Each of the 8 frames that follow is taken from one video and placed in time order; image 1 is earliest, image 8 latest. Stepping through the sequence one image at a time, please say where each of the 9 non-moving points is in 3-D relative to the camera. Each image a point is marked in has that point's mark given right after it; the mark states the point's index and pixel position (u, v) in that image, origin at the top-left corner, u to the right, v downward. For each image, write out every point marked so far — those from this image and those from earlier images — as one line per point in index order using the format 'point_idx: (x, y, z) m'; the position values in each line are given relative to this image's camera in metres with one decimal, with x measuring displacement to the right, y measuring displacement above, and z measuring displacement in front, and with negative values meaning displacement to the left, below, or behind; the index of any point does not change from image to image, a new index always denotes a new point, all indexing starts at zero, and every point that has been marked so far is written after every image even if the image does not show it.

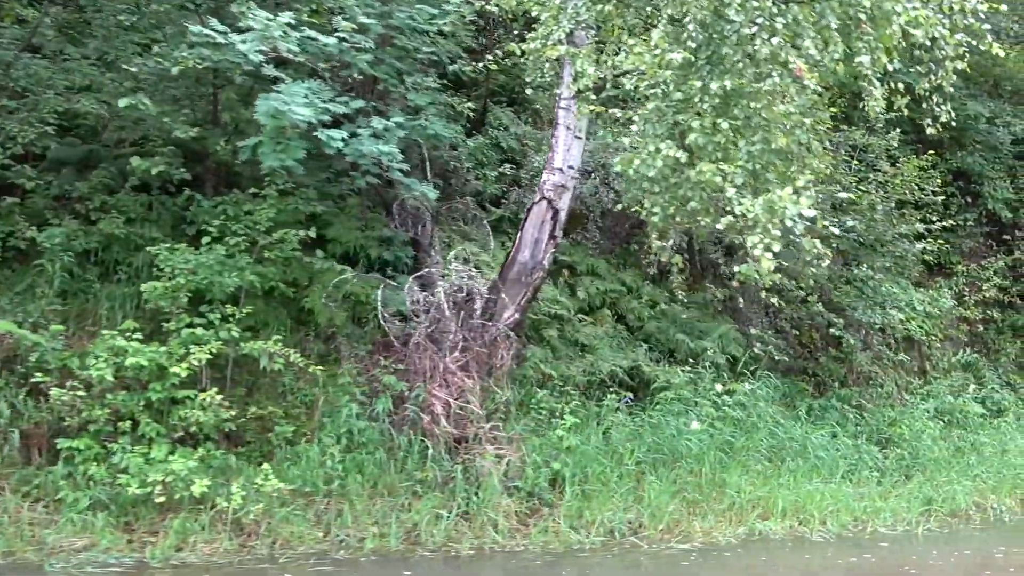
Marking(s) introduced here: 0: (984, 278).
0: (+7.2, +0.2, +11.8) m
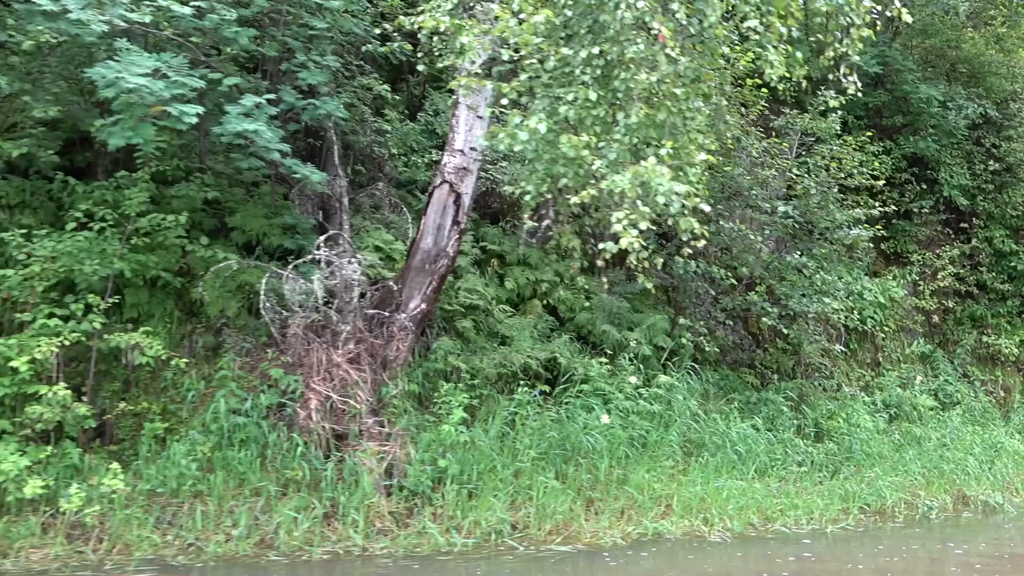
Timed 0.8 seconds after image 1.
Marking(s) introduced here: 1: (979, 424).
0: (+6.4, +0.3, +11.4) m
1: (+6.0, -1.7, +9.8) m
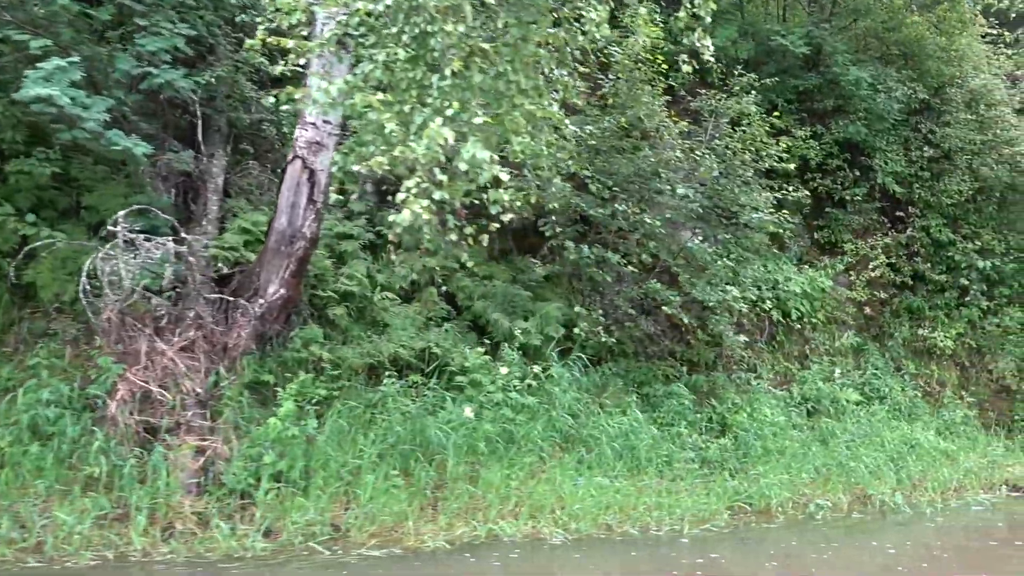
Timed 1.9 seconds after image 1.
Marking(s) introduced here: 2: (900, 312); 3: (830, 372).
0: (+5.2, +0.5, +11.0) m
1: (+4.8, -1.6, +9.4) m
2: (+5.6, -0.4, +11.1) m
3: (+4.1, -1.1, +10.0) m
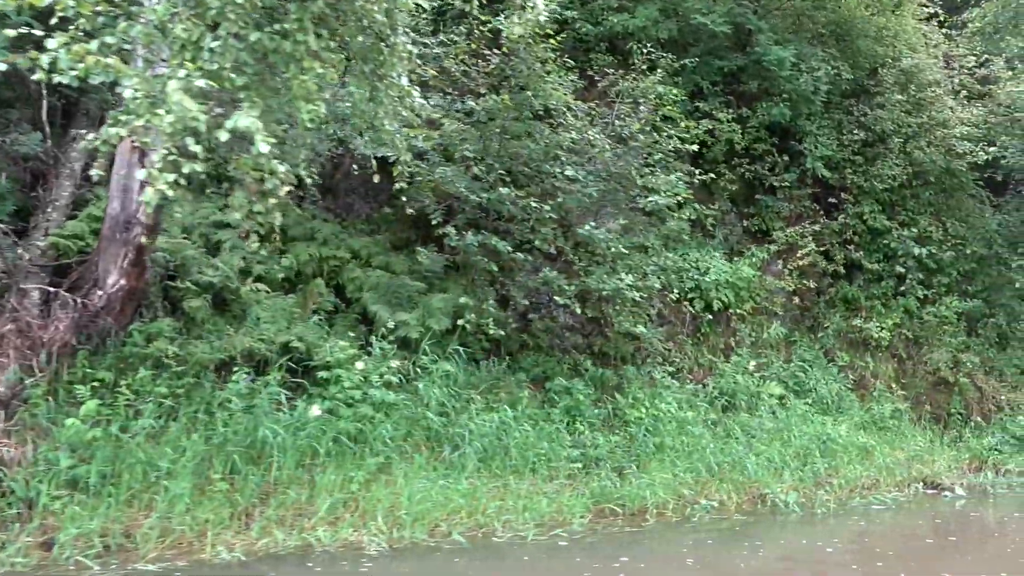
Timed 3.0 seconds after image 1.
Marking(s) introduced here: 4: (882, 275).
0: (+4.0, +0.6, +10.6) m
1: (+3.7, -1.5, +9.0) m
2: (+4.5, -0.2, +10.7) m
3: (+3.0, -1.0, +9.6) m
4: (+5.2, +0.2, +10.9) m
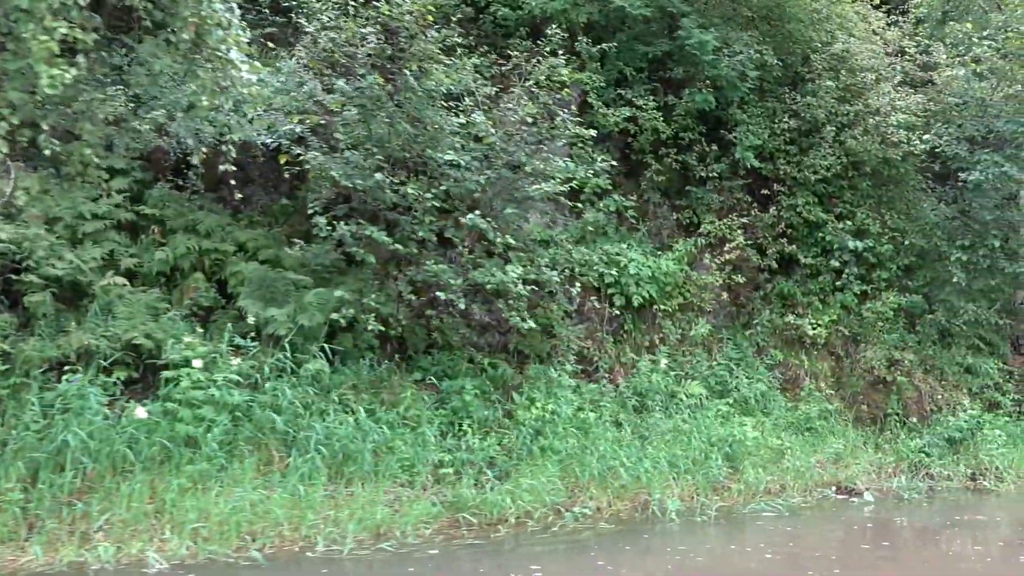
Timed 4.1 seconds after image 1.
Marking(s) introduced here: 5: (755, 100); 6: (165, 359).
0: (+3.0, +0.7, +10.2) m
1: (+2.6, -1.4, +8.6) m
2: (+3.4, -0.2, +10.3) m
3: (+1.9, -0.9, +9.1) m
4: (+4.1, +0.2, +10.4) m
5: (+3.3, +2.6, +10.4) m
6: (-2.7, -0.5, +5.9) m
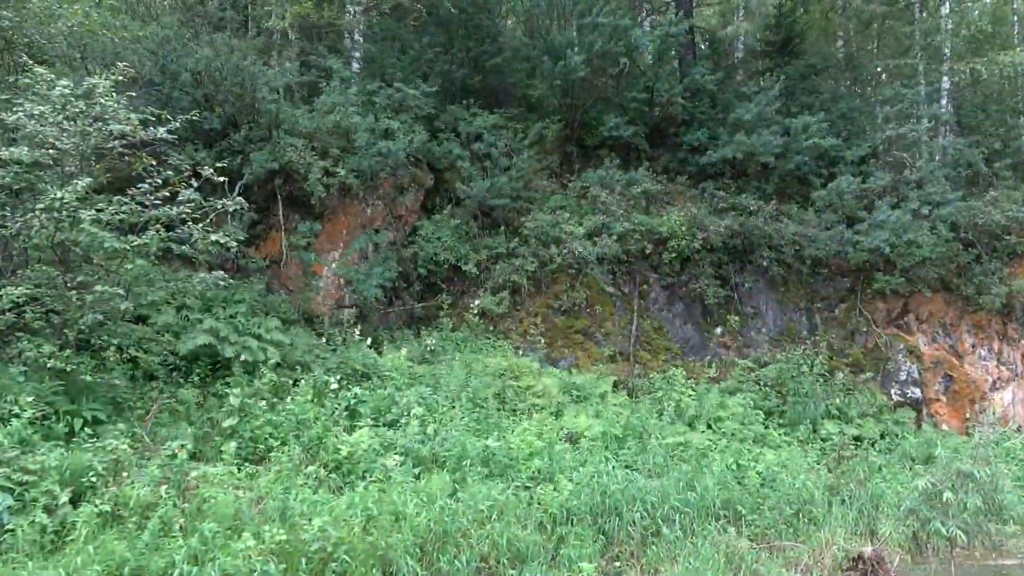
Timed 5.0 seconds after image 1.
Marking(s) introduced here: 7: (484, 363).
0: (+2.2, +0.6, +9.8) m
1: (+1.8, -1.4, +8.1) m
2: (+2.7, -0.2, +9.9) m
3: (+1.2, -0.9, +8.7) m
4: (+3.4, +0.2, +10.0) m
5: (+2.6, +2.5, +10.0) m
6: (-3.4, -0.5, +5.5) m
7: (-0.3, -0.7, +7.3) m
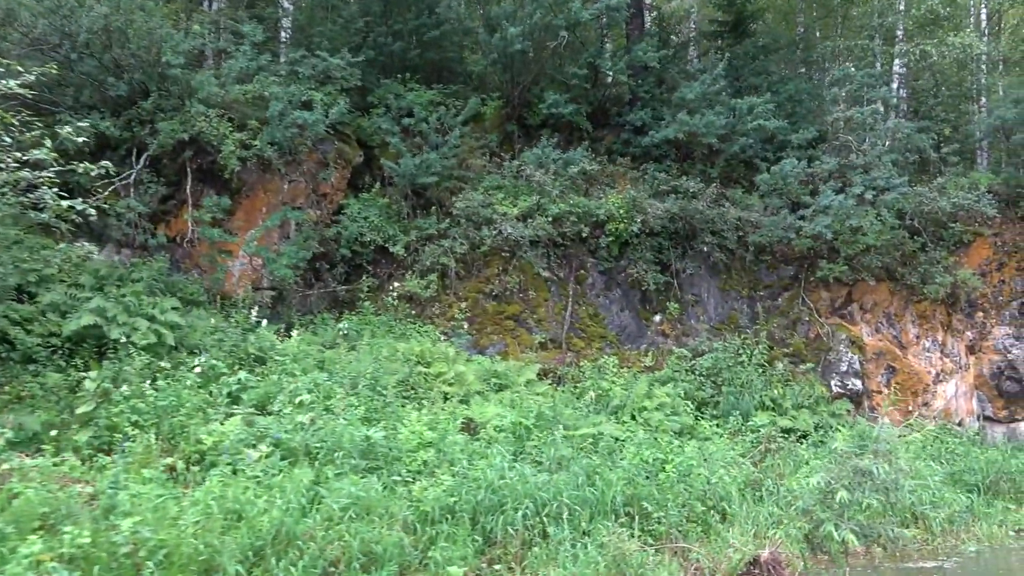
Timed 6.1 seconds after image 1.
0: (+1.4, +0.8, +9.4) m
1: (+1.0, -1.3, +7.7) m
2: (+1.8, 0.0, +9.5) m
3: (+0.4, -0.8, +8.3) m
4: (+2.6, +0.3, +9.6) m
5: (+1.8, +2.7, +9.6) m
6: (-4.1, -0.3, +5.0) m
7: (-1.0, -0.5, +6.8) m
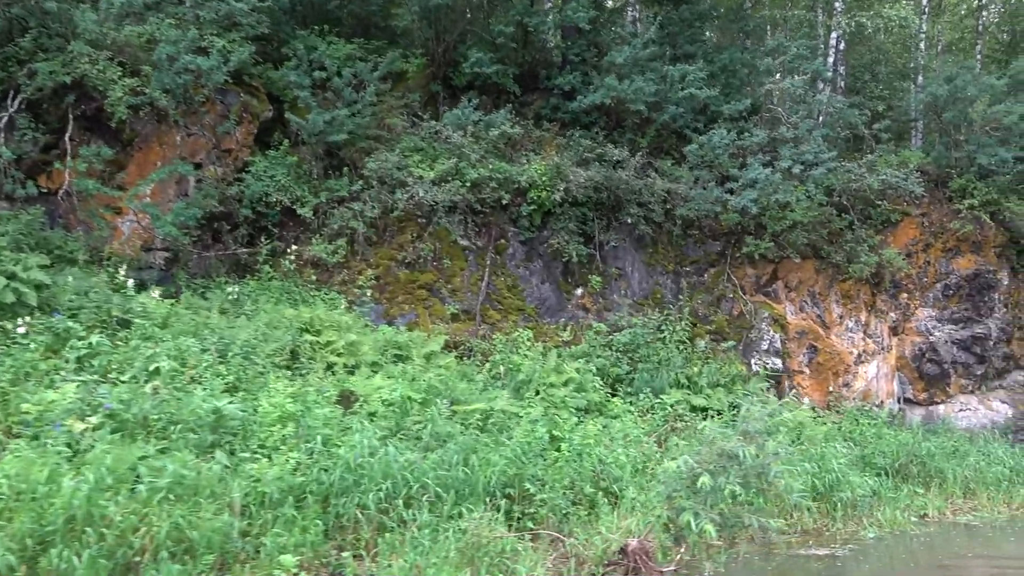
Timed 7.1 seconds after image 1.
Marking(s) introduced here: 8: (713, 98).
0: (+0.4, +1.1, +9.0) m
1: (+0.1, -1.0, +7.4) m
2: (+0.8, +0.3, +9.2) m
3: (-0.6, -0.4, +7.9) m
4: (+1.6, +0.7, +9.3) m
5: (+0.8, +3.0, +9.2) m
6: (-4.9, 0.0, +4.3) m
7: (-1.9, -0.2, +6.3) m
8: (+2.5, +2.3, +9.3) m
